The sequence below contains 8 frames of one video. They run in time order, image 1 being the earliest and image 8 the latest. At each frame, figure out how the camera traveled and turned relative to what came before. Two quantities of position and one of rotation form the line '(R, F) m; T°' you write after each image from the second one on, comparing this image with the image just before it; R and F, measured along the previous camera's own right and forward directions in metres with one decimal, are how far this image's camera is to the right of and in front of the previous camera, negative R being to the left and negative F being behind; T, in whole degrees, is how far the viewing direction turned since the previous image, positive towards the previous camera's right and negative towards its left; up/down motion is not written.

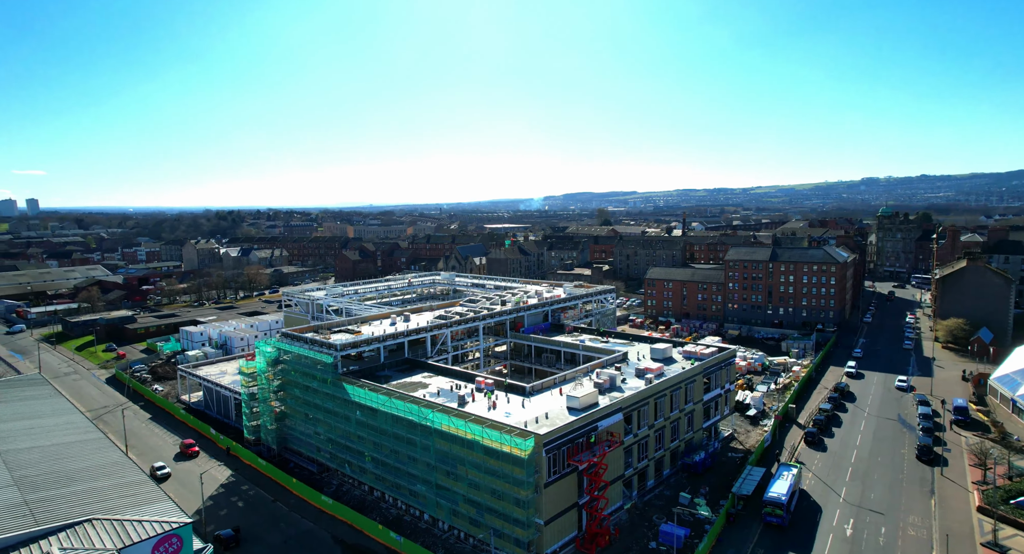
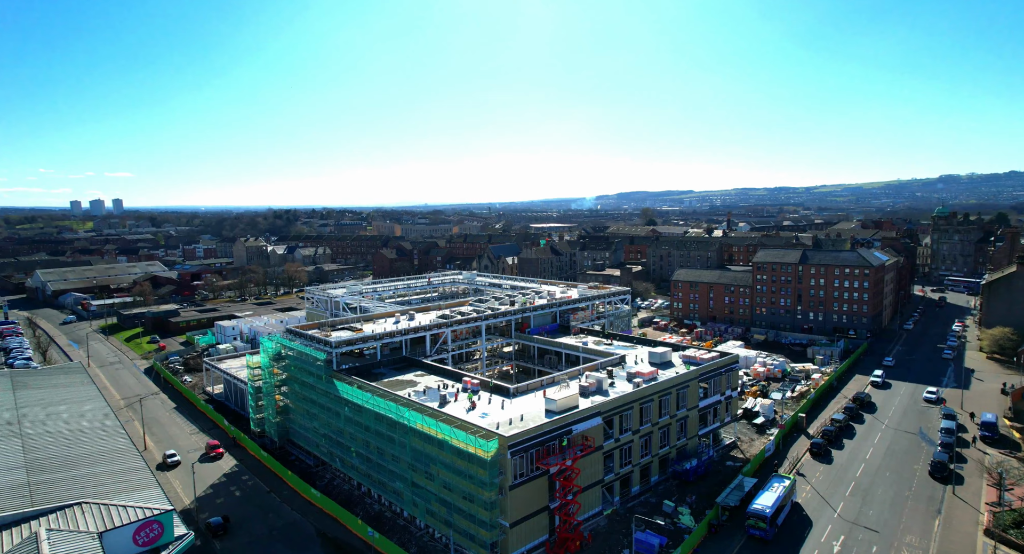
(+2.5, +0.1) m; -5°
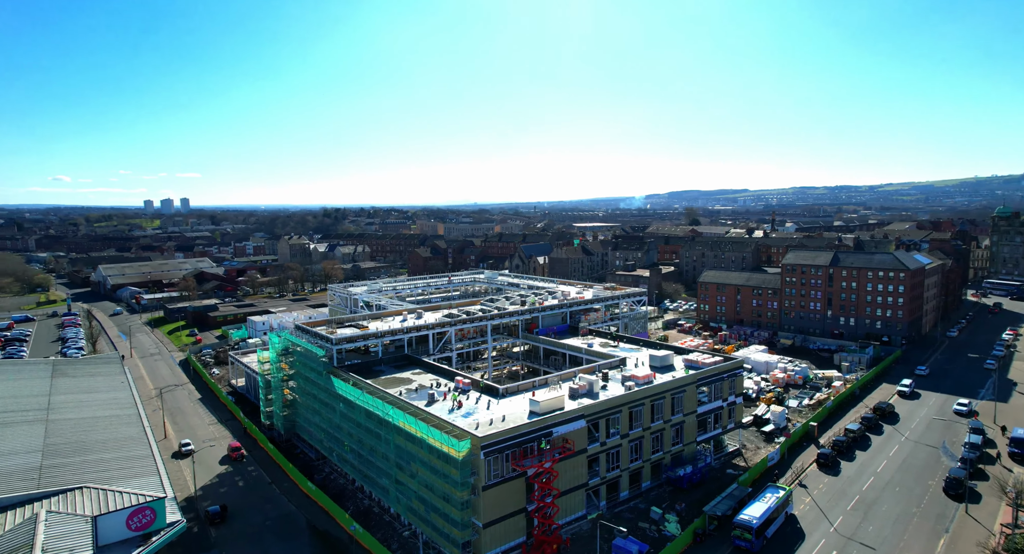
(+2.1, +0.1) m; -5°
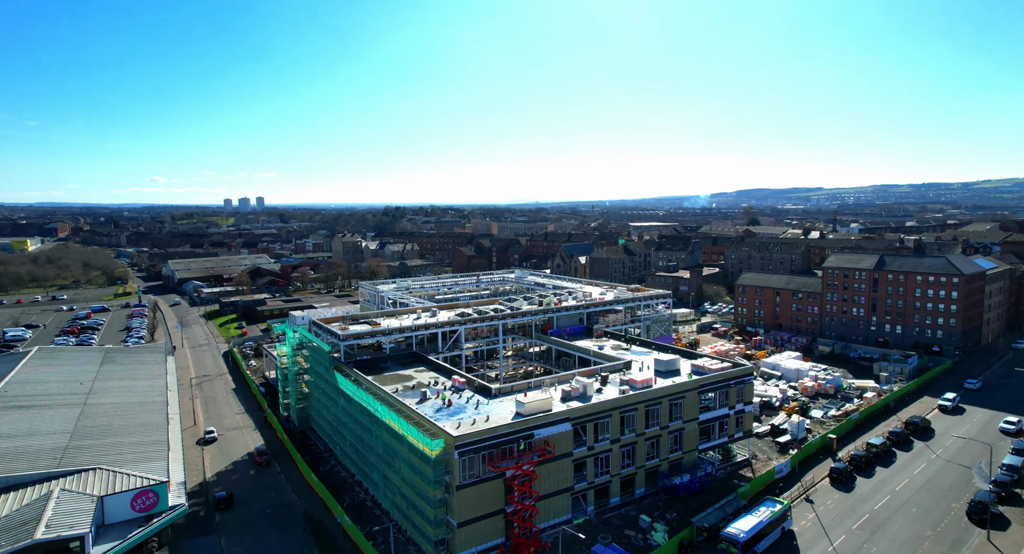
(+2.5, +0.2) m; -6°
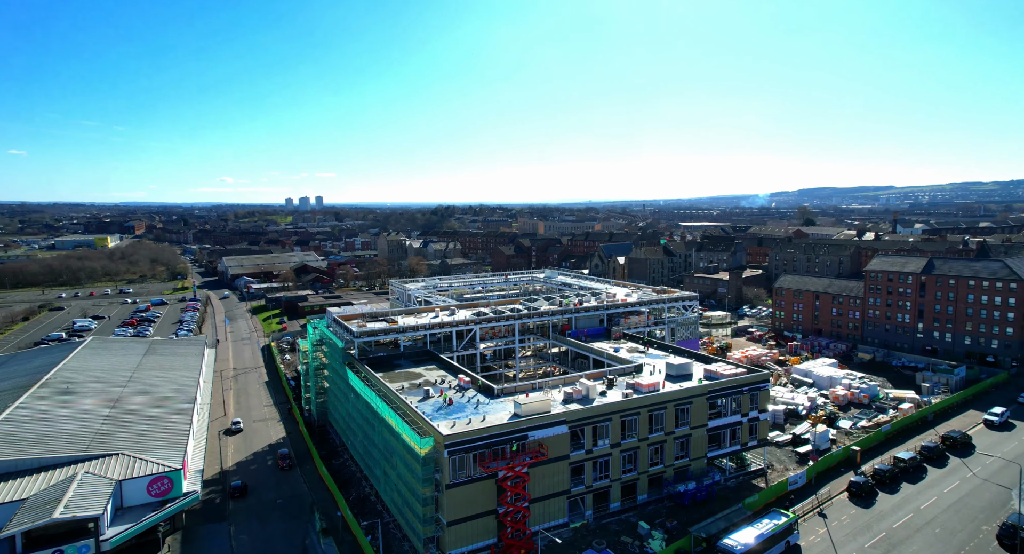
(+1.8, +0.1) m; -5°
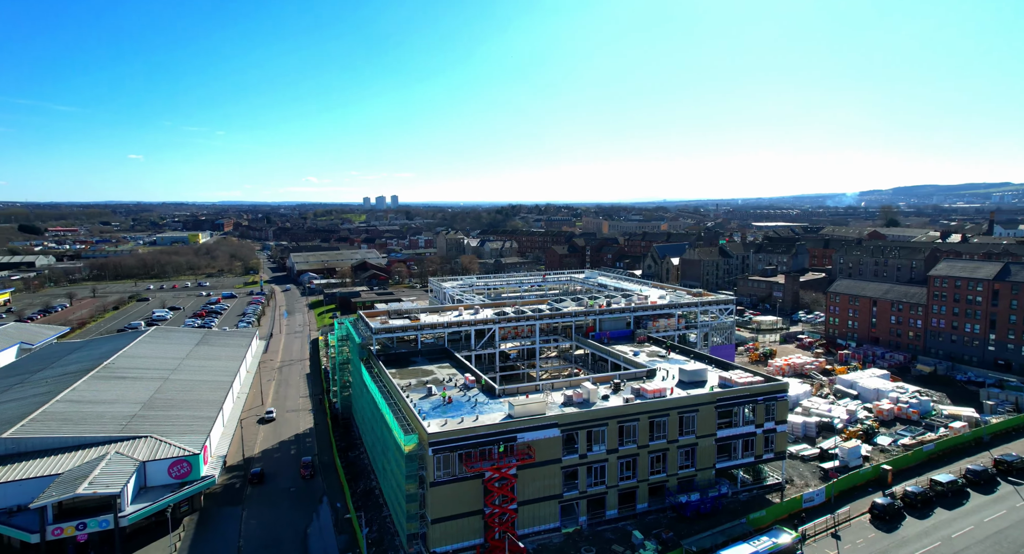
(+2.5, +0.3) m; -7°
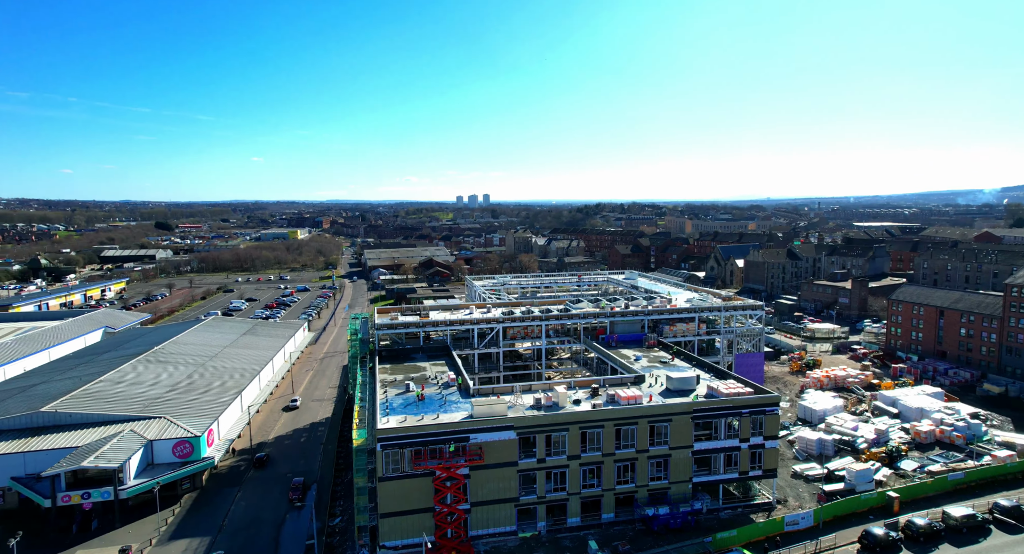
(+4.2, +0.5) m; -9°
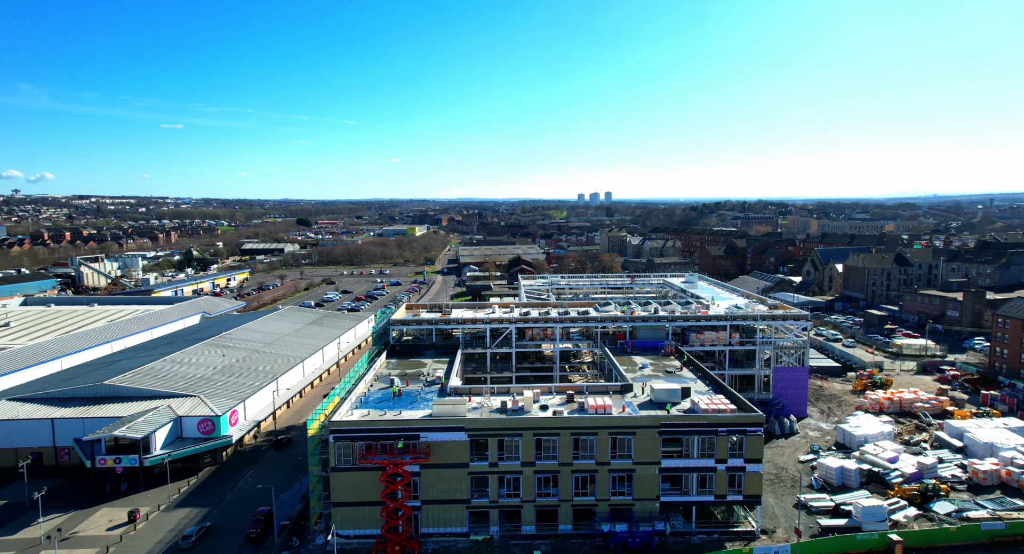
(+5.1, +0.9) m; -12°
